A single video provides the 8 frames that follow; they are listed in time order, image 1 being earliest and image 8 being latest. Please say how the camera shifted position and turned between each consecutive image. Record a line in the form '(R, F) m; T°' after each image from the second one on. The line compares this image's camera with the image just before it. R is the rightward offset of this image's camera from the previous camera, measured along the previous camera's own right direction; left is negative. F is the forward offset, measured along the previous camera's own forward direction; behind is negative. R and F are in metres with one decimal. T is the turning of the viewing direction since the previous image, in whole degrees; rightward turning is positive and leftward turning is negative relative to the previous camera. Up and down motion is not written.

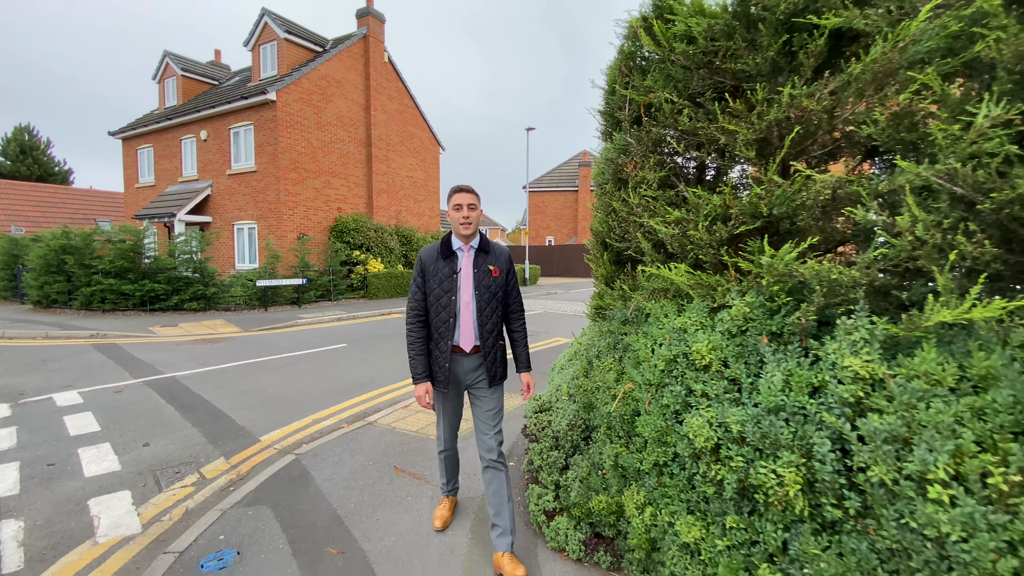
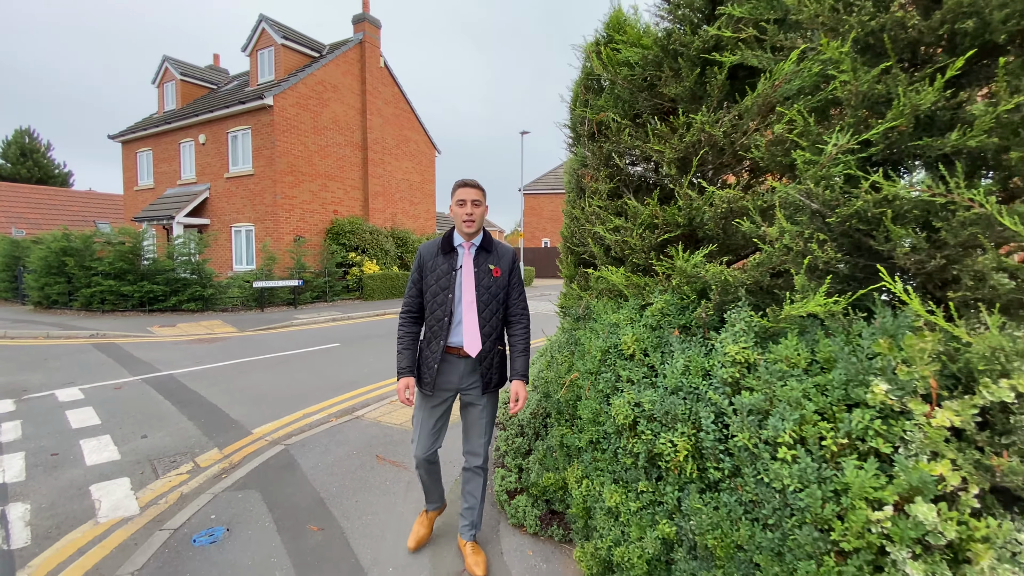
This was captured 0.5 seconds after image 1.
(+0.2, -0.3) m; 0°
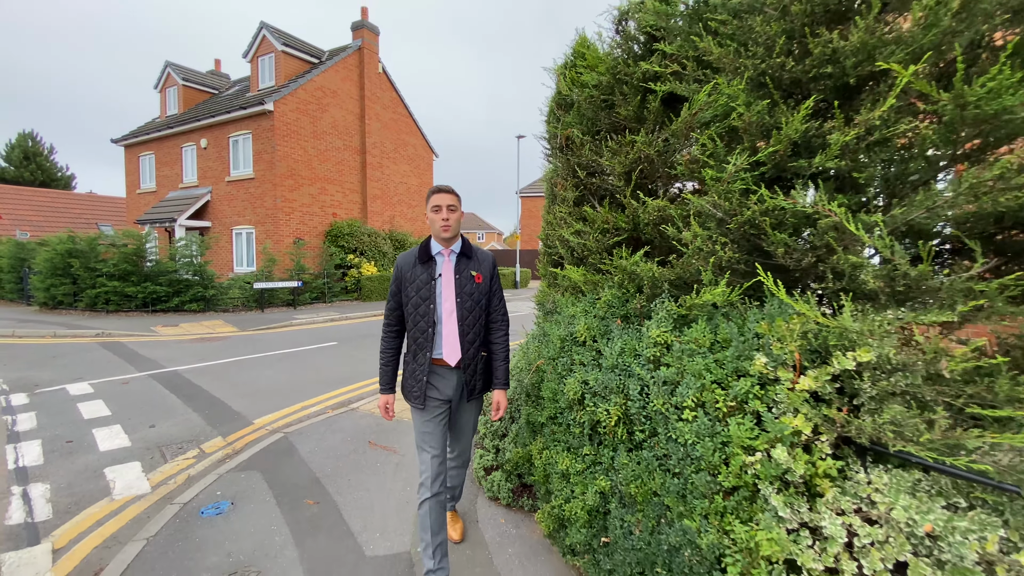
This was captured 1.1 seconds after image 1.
(+0.1, -0.3) m; 0°
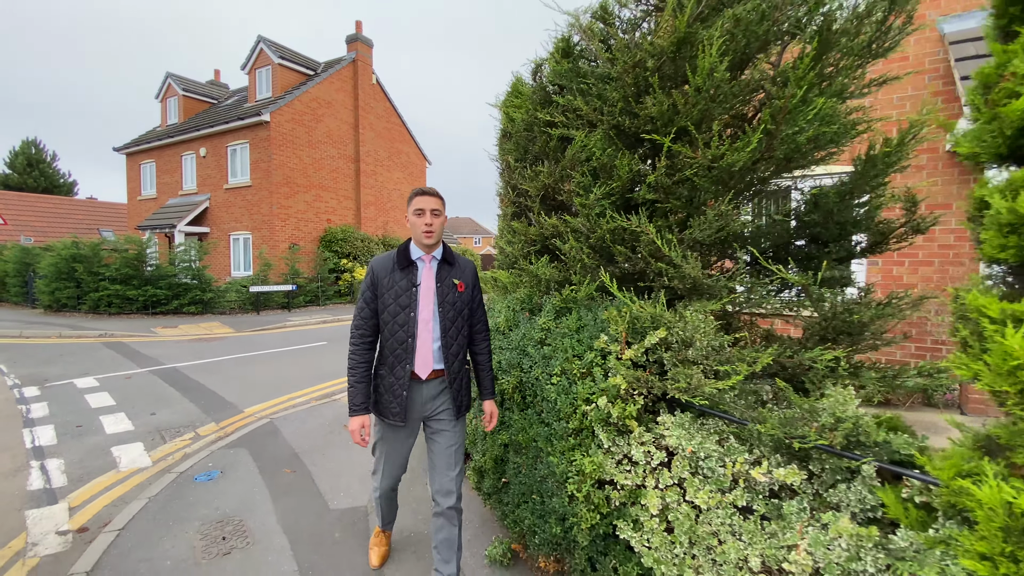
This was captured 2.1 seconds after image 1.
(+0.4, -0.6) m; 0°
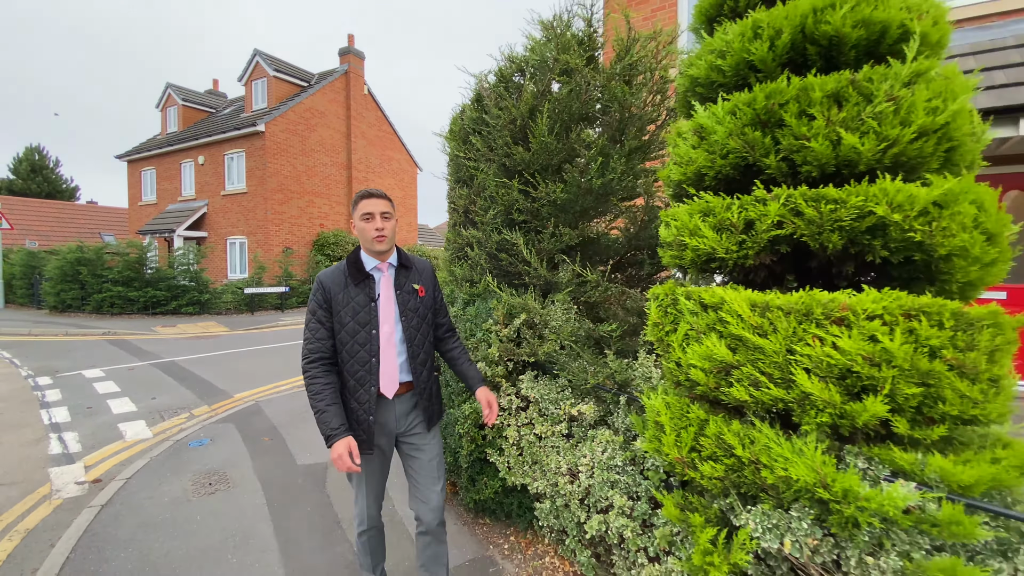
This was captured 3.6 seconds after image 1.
(+0.5, -0.8) m; 0°
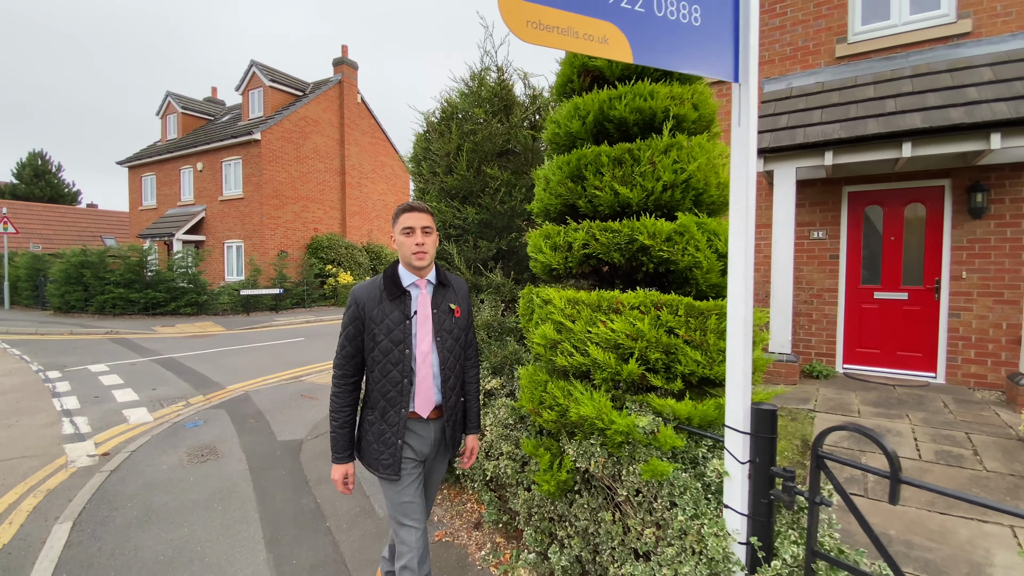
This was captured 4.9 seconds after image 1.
(+0.5, -0.7) m; 0°
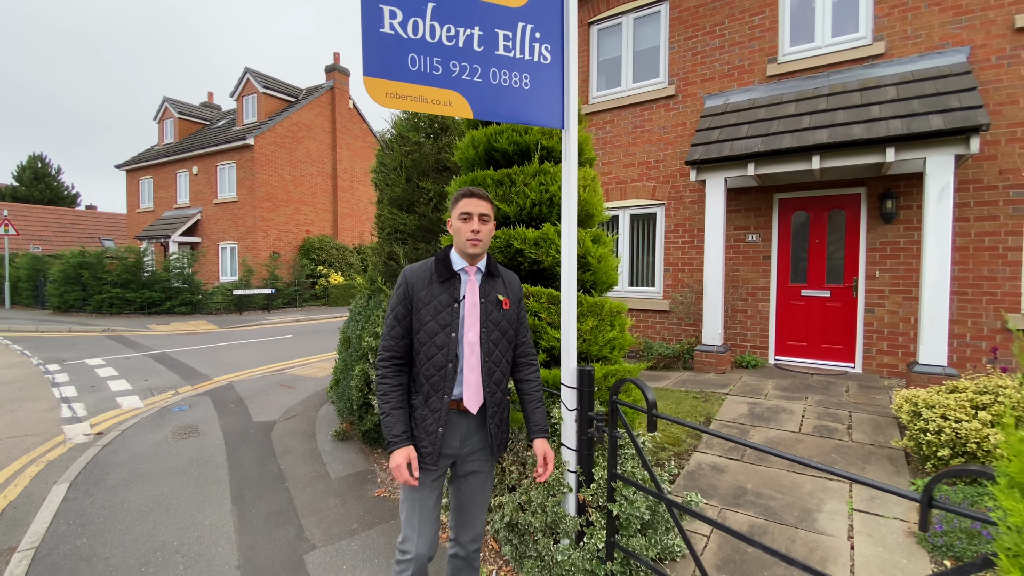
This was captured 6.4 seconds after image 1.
(+0.5, -0.6) m; 0°
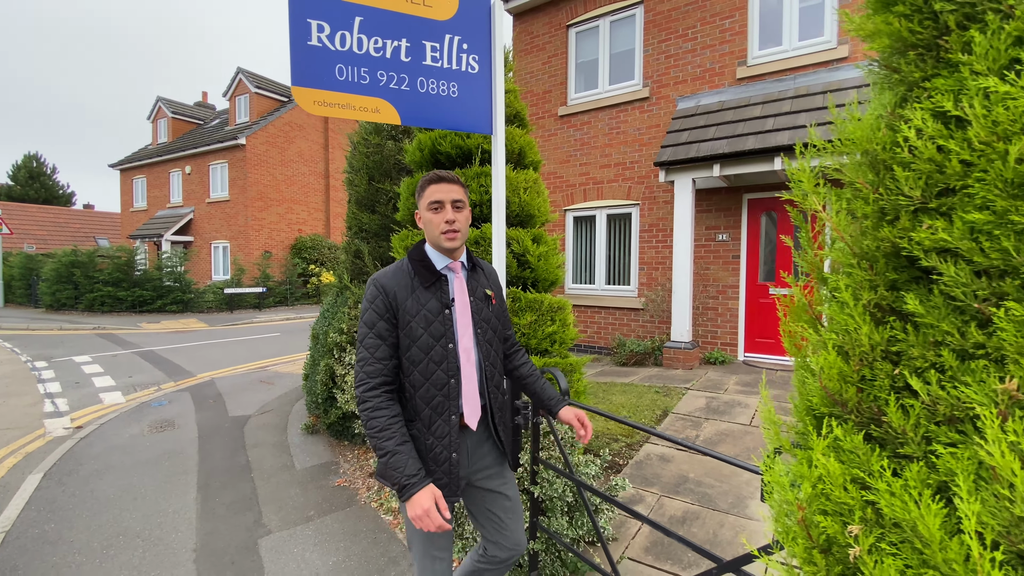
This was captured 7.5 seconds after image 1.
(+0.3, -0.2) m; 0°
